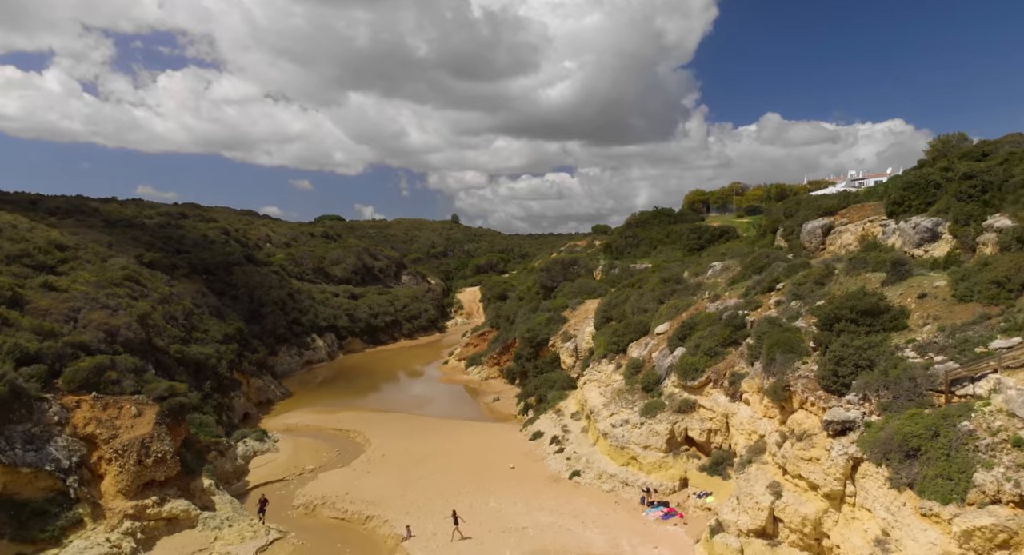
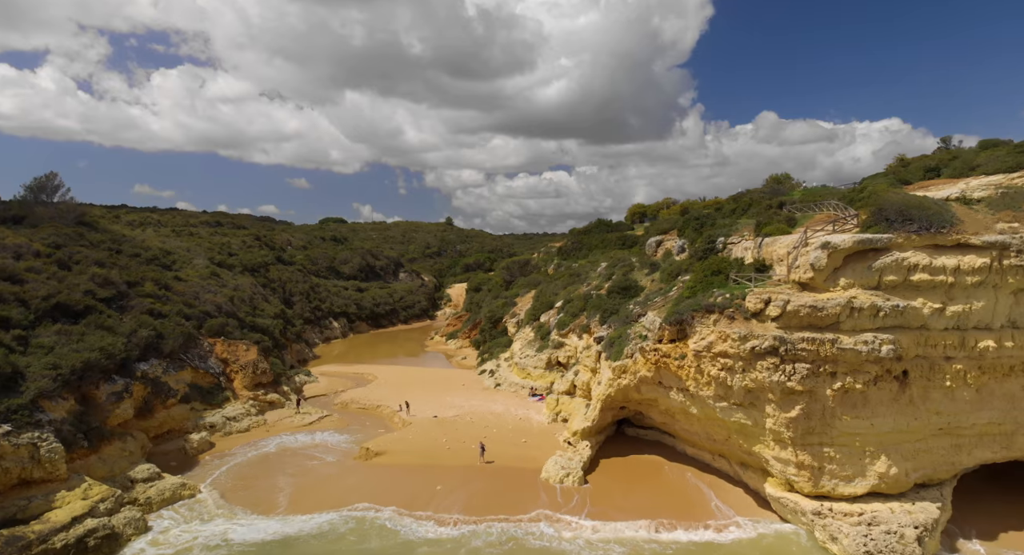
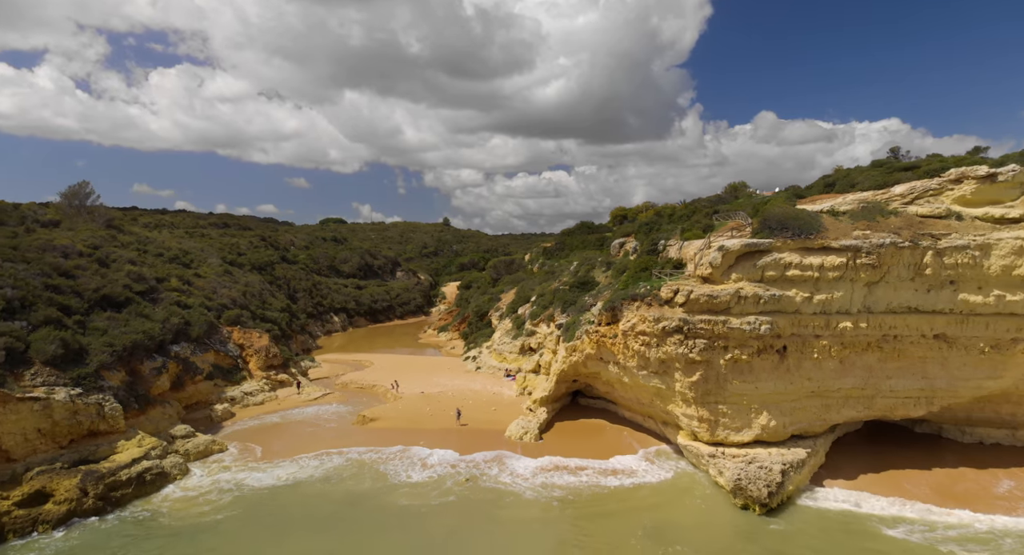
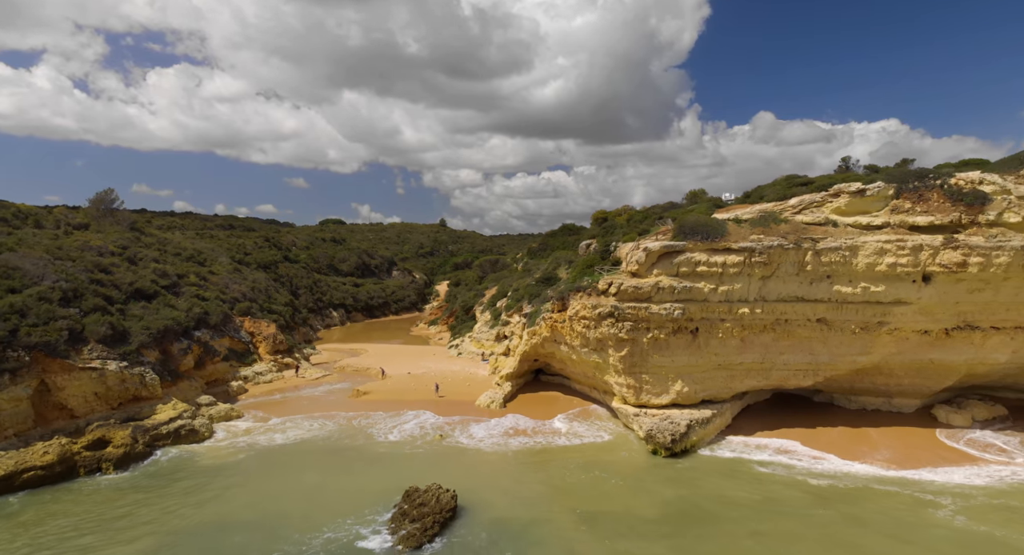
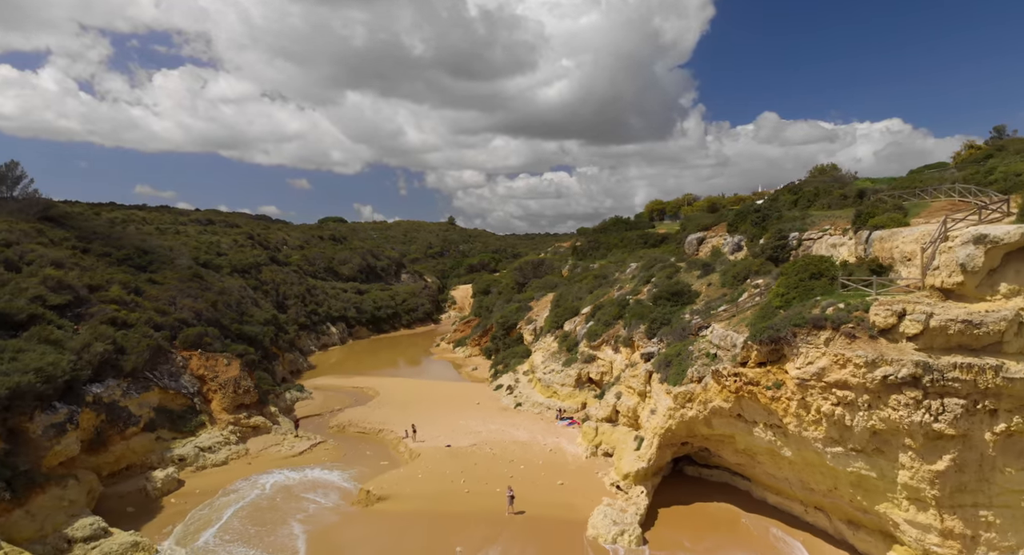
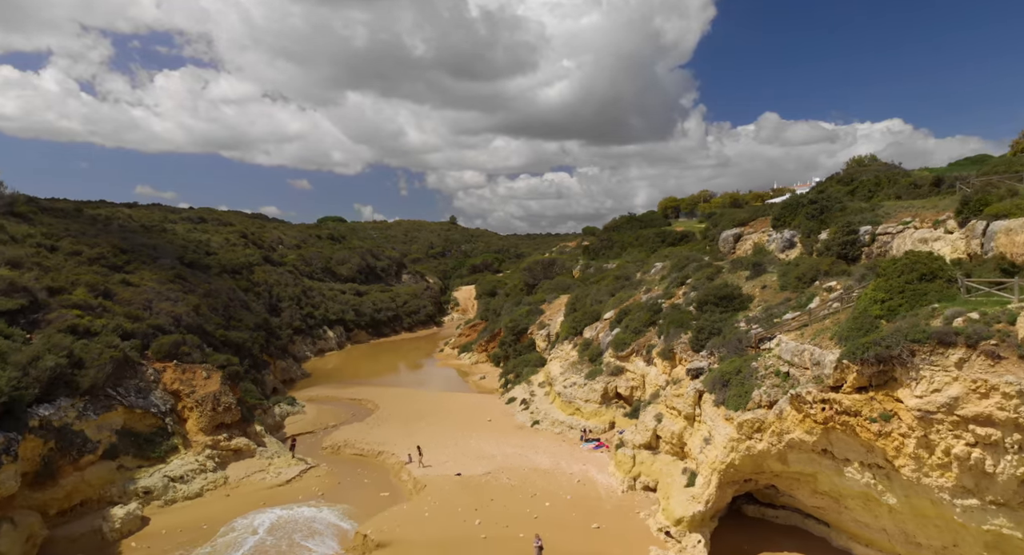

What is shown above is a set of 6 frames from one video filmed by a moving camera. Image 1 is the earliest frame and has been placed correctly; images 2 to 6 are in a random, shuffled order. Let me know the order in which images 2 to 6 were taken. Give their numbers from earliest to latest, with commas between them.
6, 5, 2, 3, 4
